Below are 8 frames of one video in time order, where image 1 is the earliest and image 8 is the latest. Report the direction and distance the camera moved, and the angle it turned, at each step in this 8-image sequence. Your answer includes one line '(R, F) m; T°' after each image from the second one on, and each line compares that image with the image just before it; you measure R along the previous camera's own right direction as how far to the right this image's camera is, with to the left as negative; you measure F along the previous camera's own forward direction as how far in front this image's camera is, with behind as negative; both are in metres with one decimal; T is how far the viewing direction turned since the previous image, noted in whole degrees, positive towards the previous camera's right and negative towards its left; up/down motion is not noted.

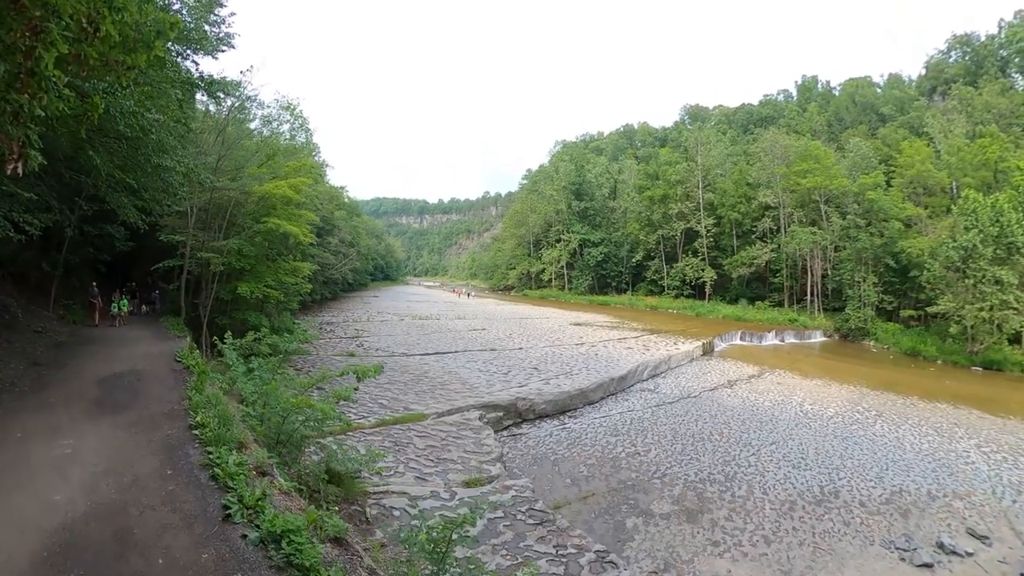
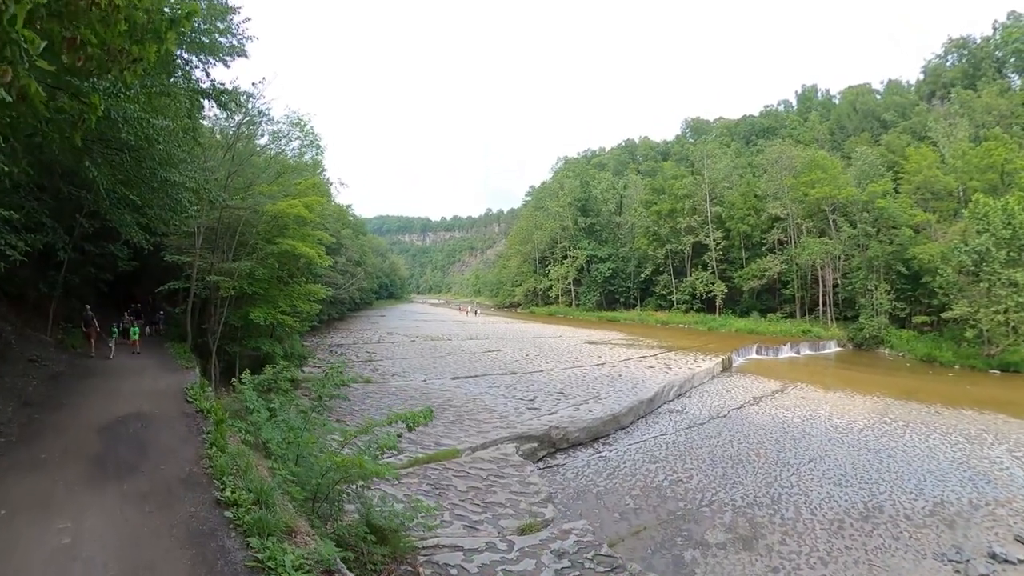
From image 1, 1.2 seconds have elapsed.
(-0.6, +1.1) m; 0°
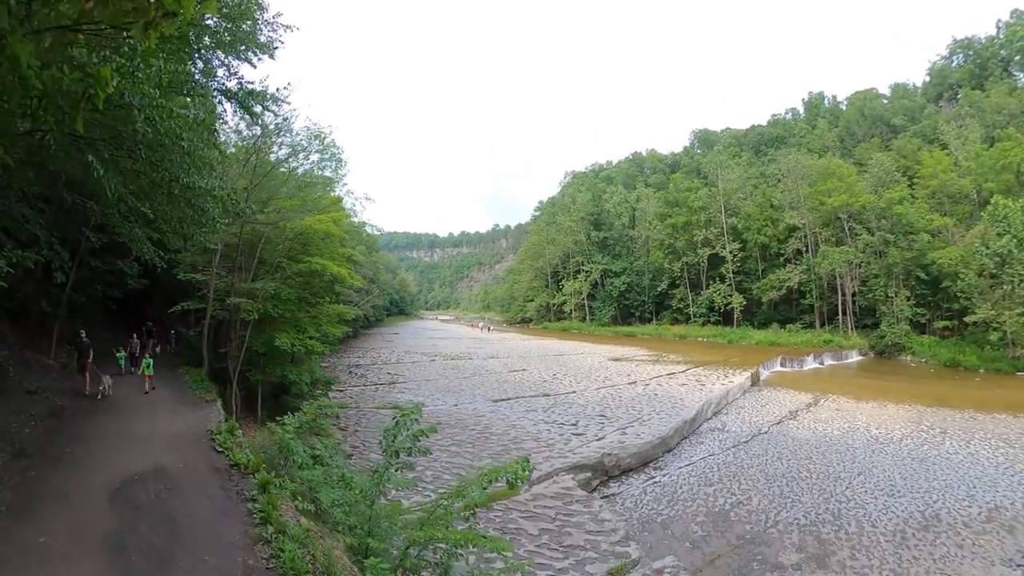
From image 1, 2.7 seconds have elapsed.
(-0.7, +1.1) m; 0°
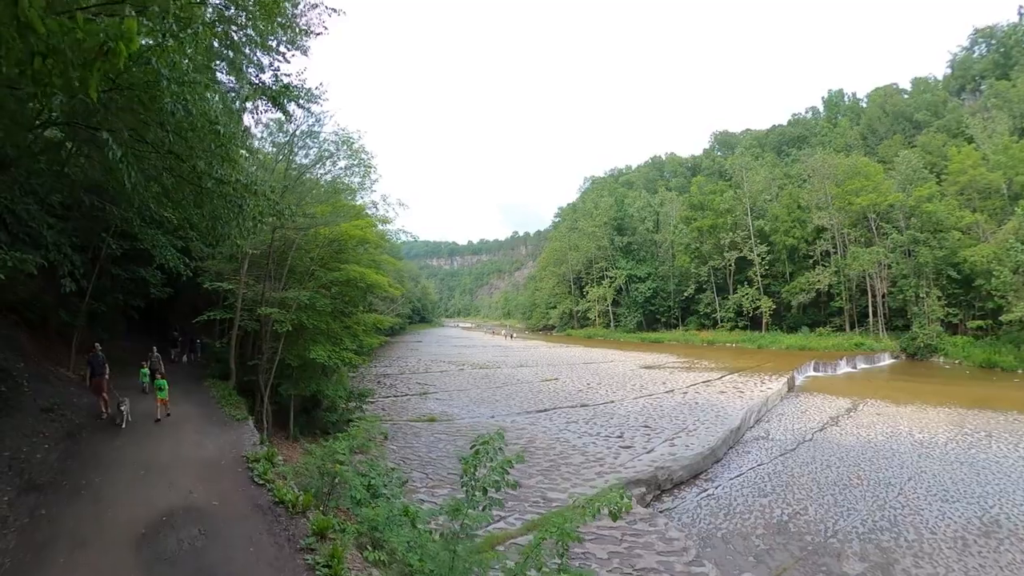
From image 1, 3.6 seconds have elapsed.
(-0.5, +0.7) m; -1°
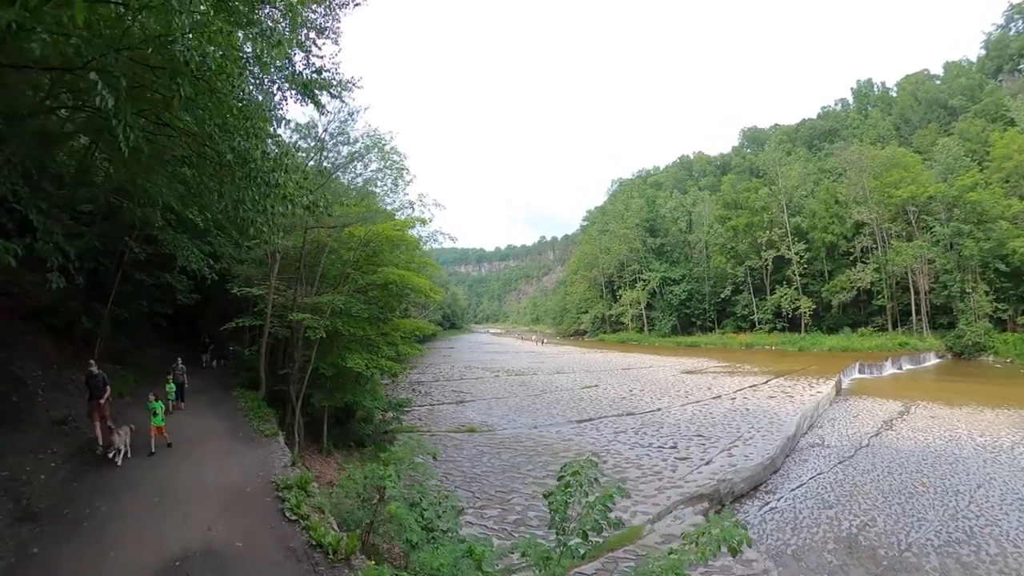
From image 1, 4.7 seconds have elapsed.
(-0.3, +0.9) m; -2°
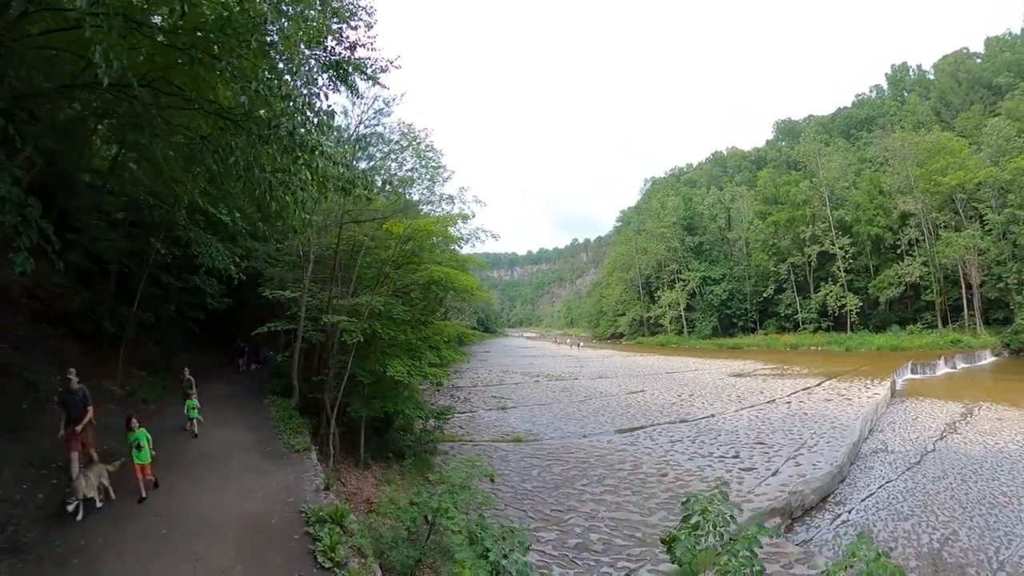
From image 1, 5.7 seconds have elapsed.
(-0.3, +0.9) m; -2°
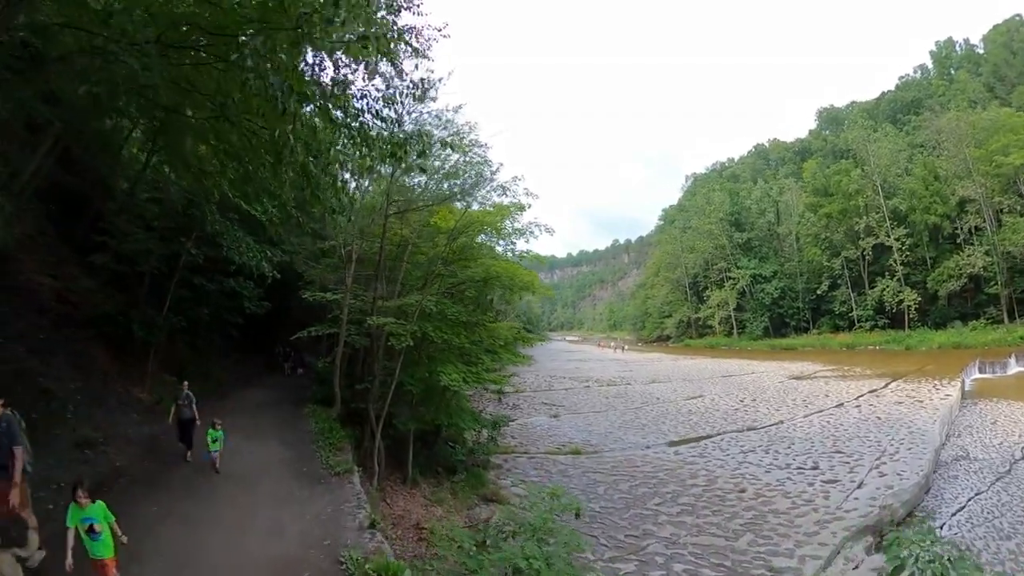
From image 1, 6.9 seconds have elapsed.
(-0.3, +0.9) m; -3°
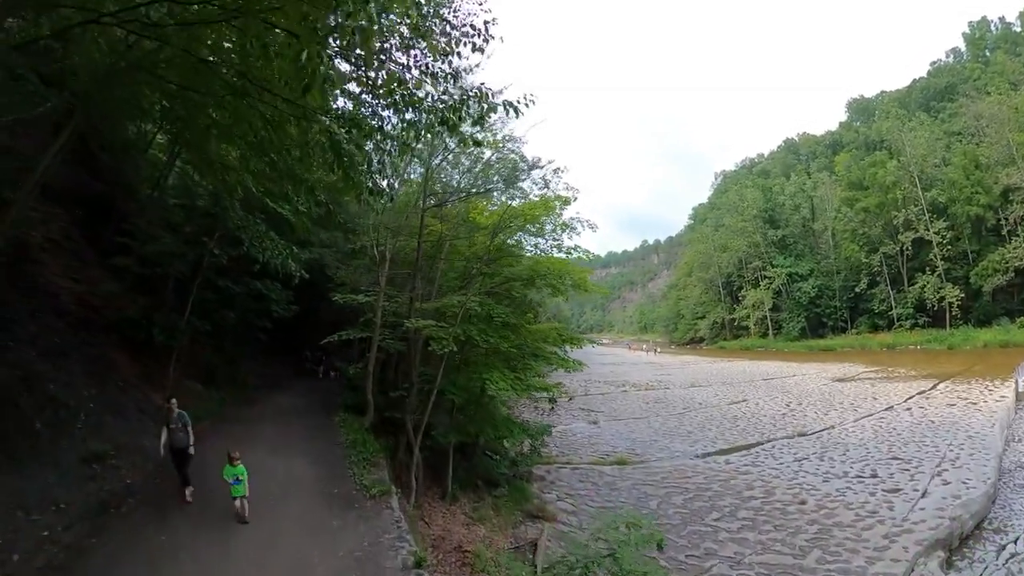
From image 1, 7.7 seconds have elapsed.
(-0.2, +0.6) m; -2°
